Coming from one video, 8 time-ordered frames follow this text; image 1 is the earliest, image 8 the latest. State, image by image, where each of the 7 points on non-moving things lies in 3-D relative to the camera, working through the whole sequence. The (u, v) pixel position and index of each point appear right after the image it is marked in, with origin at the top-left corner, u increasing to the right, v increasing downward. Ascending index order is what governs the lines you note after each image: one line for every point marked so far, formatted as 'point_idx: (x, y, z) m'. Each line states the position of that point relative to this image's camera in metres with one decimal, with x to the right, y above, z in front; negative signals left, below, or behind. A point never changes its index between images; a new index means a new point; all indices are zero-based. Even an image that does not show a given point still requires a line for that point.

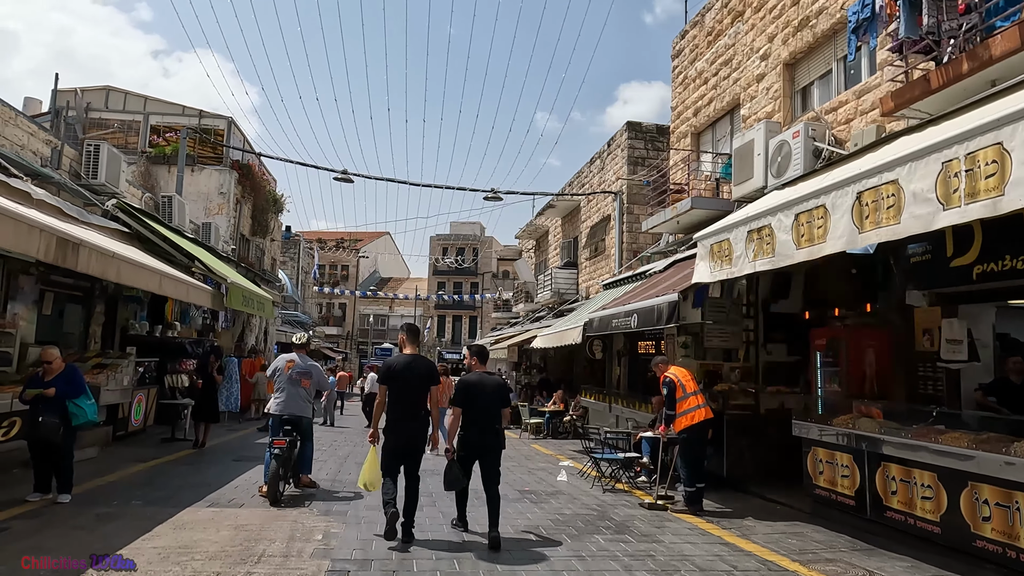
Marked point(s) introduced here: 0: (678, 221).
0: (+3.0, +1.2, +12.1) m
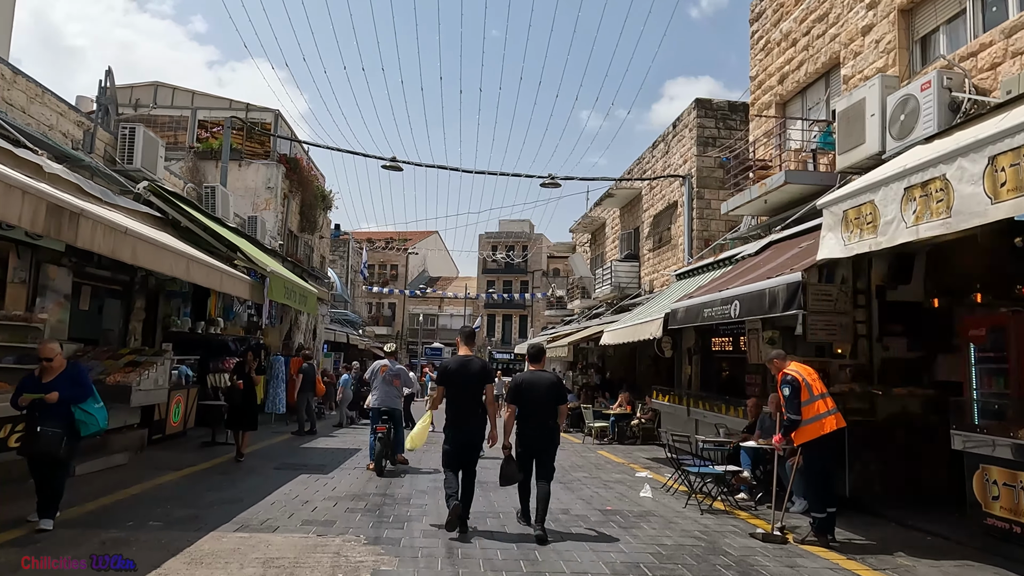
0: (+4.1, +1.4, +10.7) m
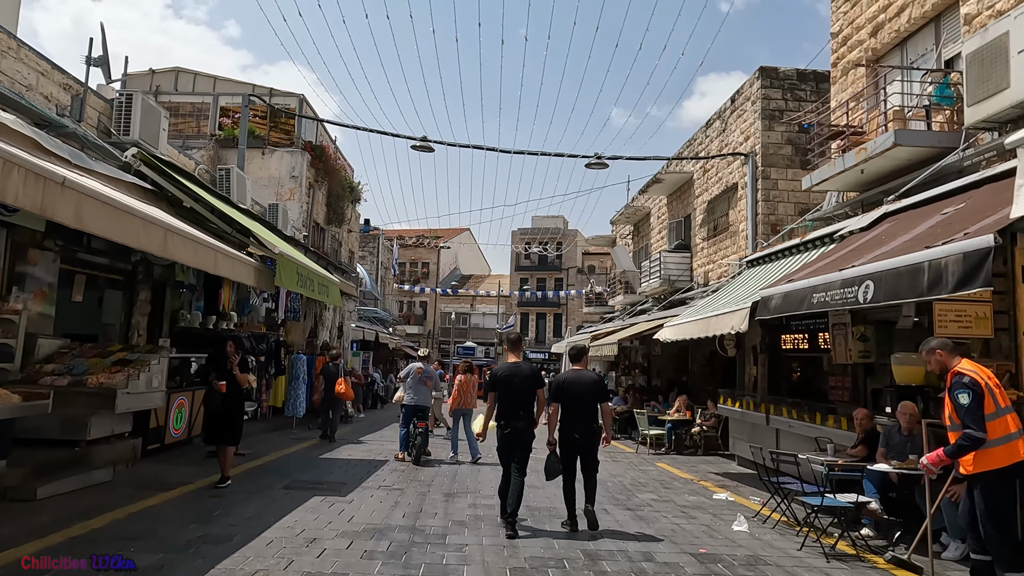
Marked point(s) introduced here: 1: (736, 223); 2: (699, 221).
0: (+4.8, +1.6, +9.1) m
1: (+5.0, +1.4, +14.7) m
2: (+4.8, +1.7, +17.1) m
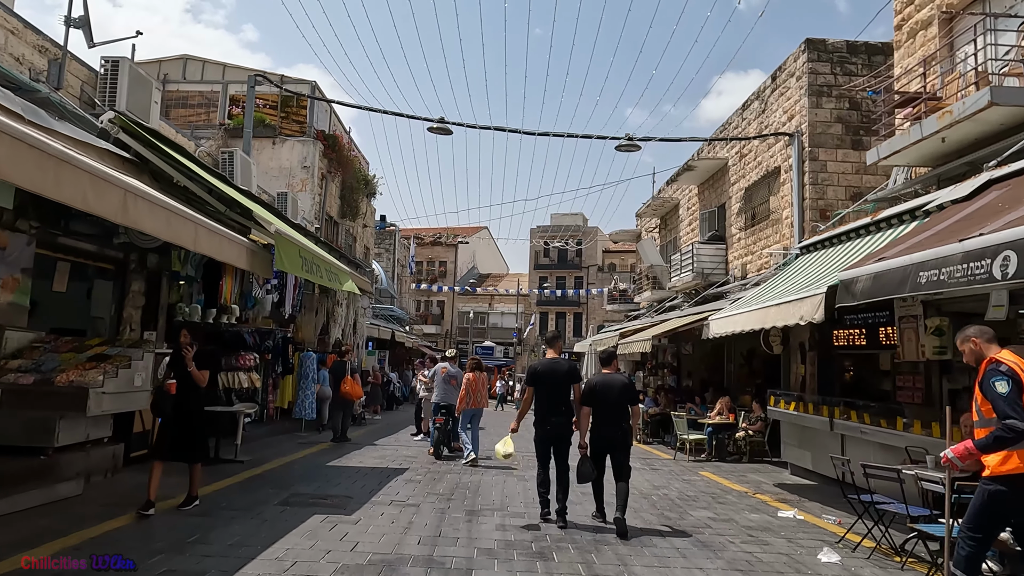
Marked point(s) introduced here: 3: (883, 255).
0: (+5.1, +1.8, +8.0) m
1: (+5.5, +1.6, +13.6) m
2: (+5.4, +1.9, +16.0) m
3: (+3.2, +0.3, +5.9) m
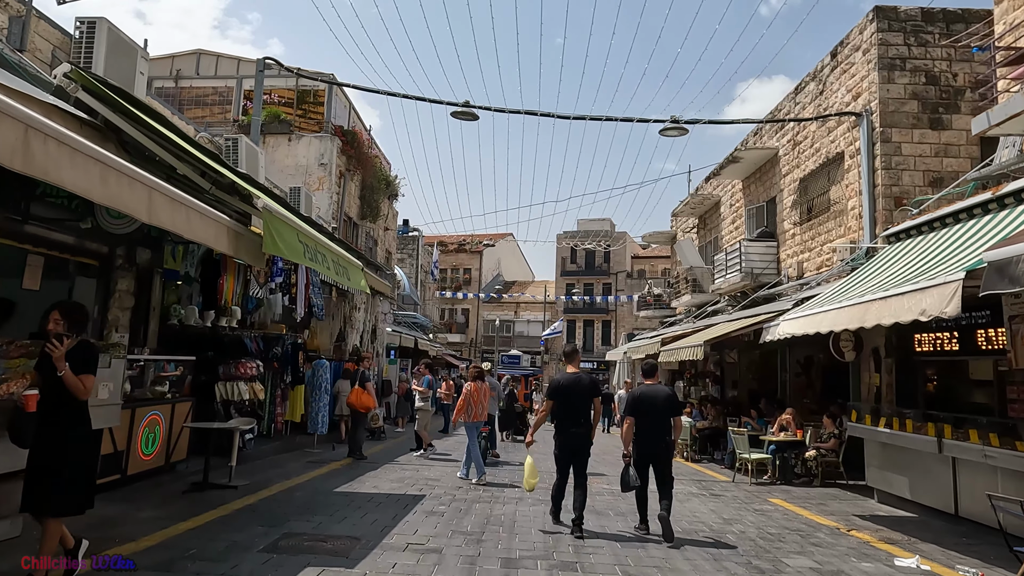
0: (+5.5, +1.8, +6.6) m
1: (+6.1, +1.6, +12.2) m
2: (+6.0, +1.8, +14.5) m
3: (+3.5, +0.4, +4.5) m
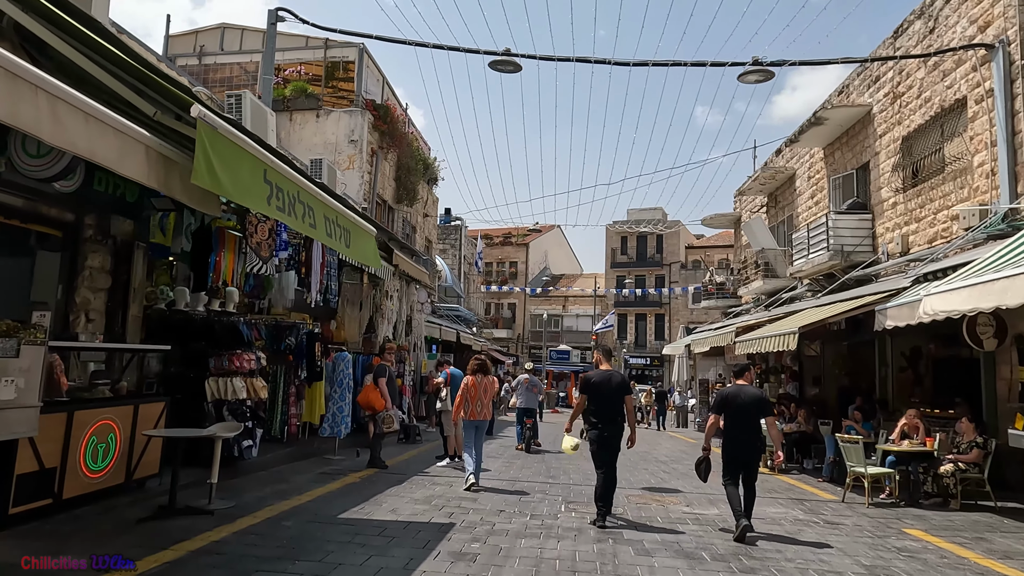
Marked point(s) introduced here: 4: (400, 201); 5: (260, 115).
0: (+5.9, +2.2, +4.4) m
1: (+6.8, +2.0, +10.0) m
2: (+7.0, +2.2, +12.3) m
3: (+3.8, +0.7, +2.5) m
4: (-3.1, +2.4, +18.5) m
5: (-3.5, +2.4, +9.2) m
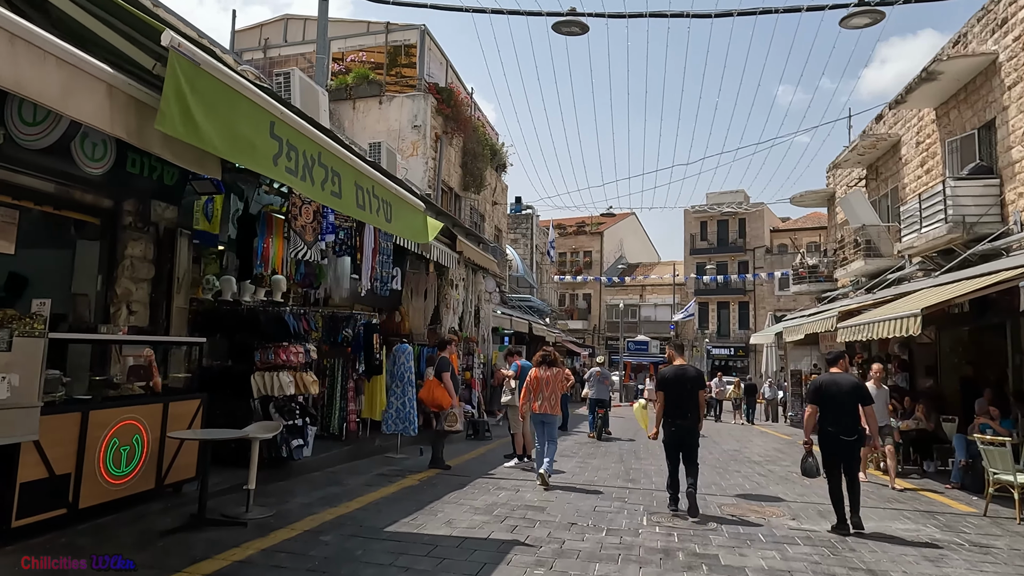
0: (+6.1, +2.5, +2.9) m
1: (+7.7, +2.4, +8.3) m
2: (+8.1, +2.6, +10.6) m
3: (+3.9, +0.9, +1.3) m
4: (-1.2, +2.7, +17.9) m
5: (-2.6, +2.5, +8.7) m
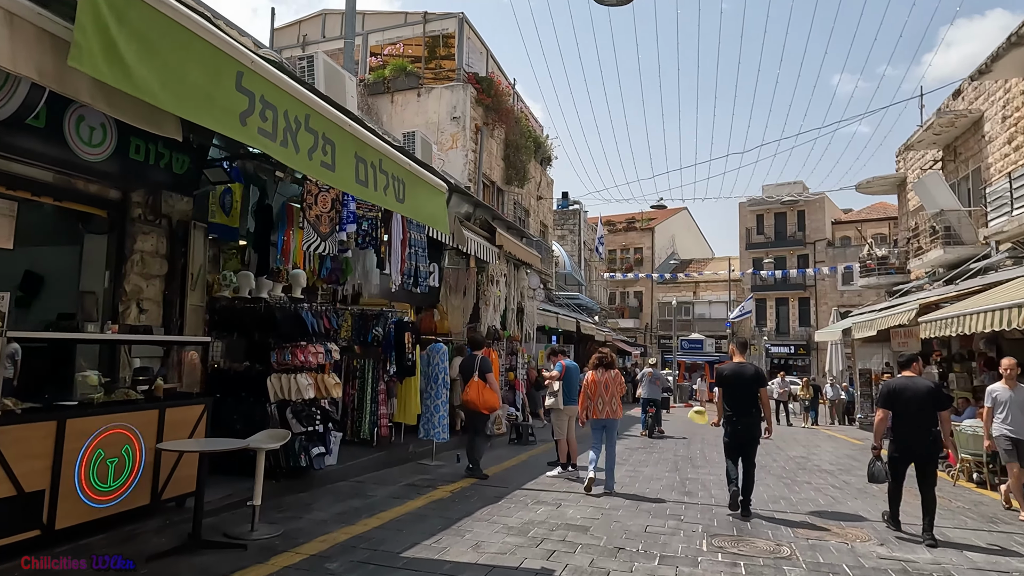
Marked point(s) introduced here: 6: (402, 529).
0: (+6.1, +2.6, +1.8) m
1: (+8.1, +2.5, +7.1) m
2: (+8.7, +2.8, +9.3) m
3: (+3.8, +1.0, +0.3) m
4: (0.0, +2.7, +17.3) m
5: (-2.2, +2.6, +8.2) m
6: (-0.8, -1.7, +4.8) m
